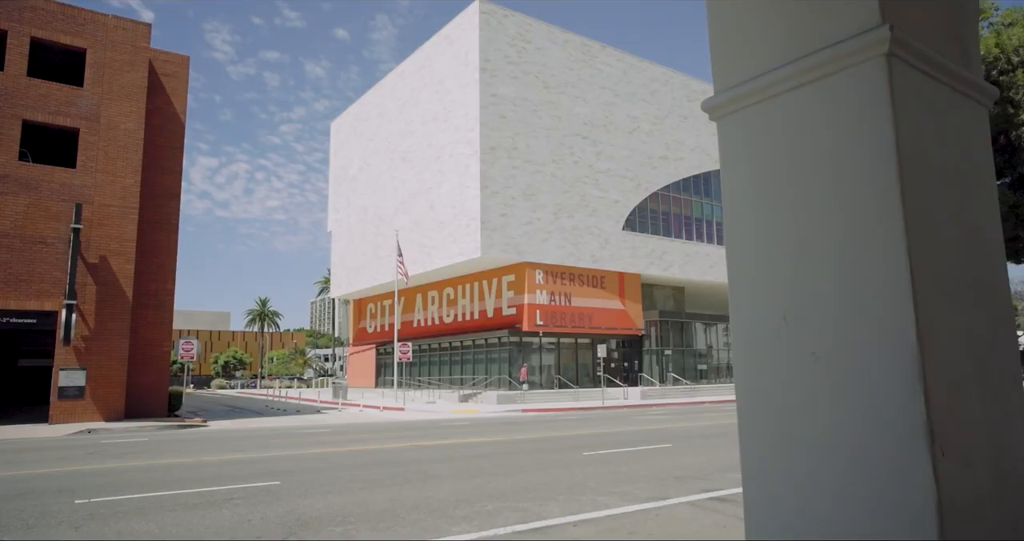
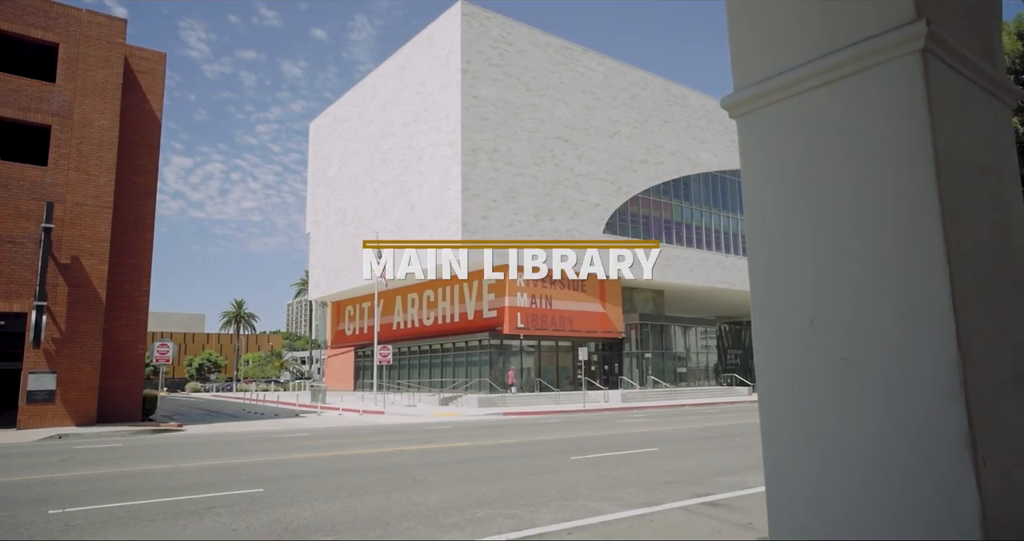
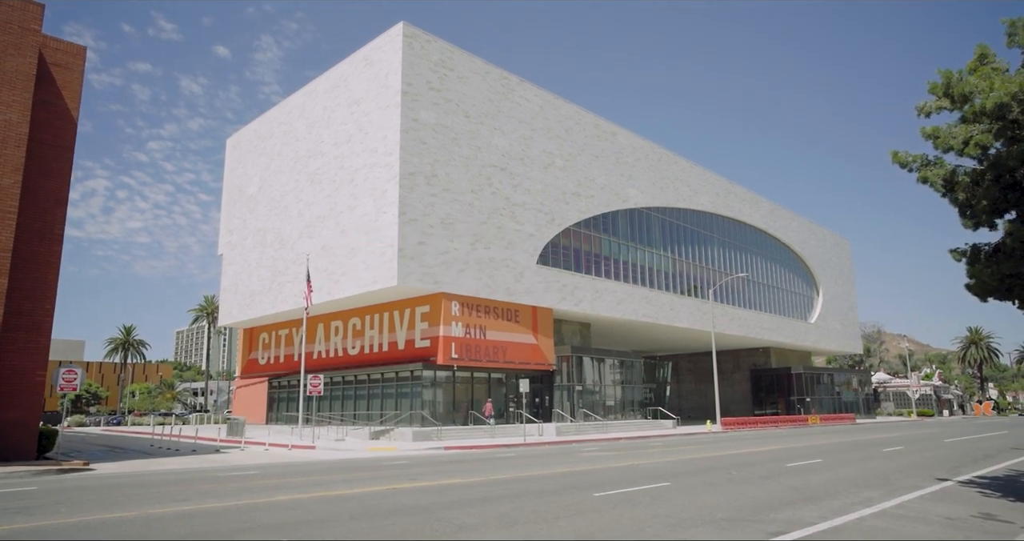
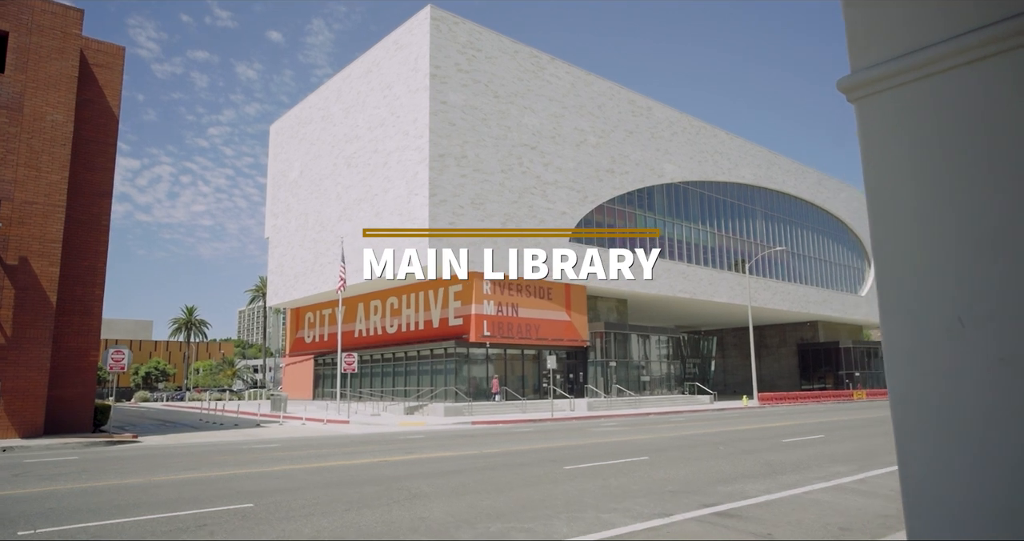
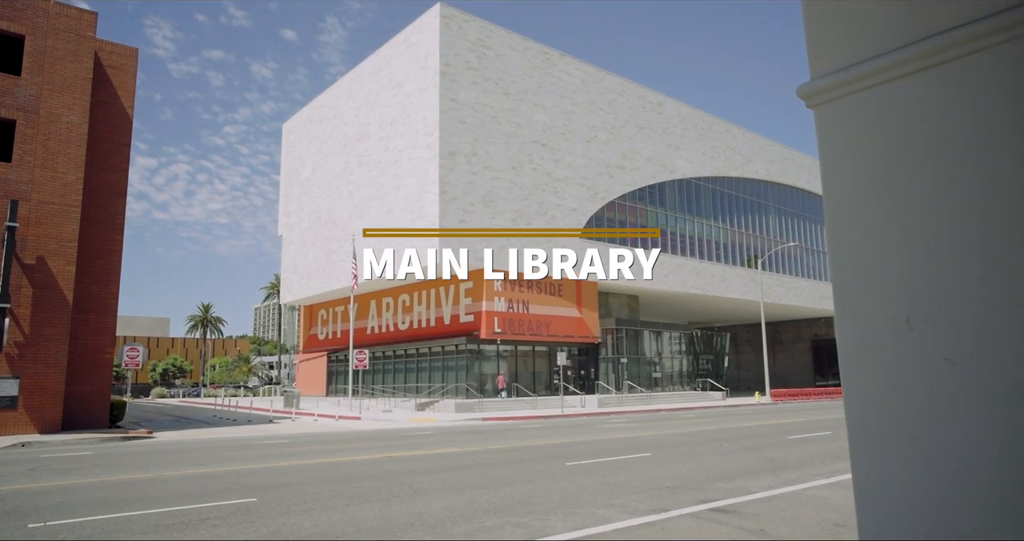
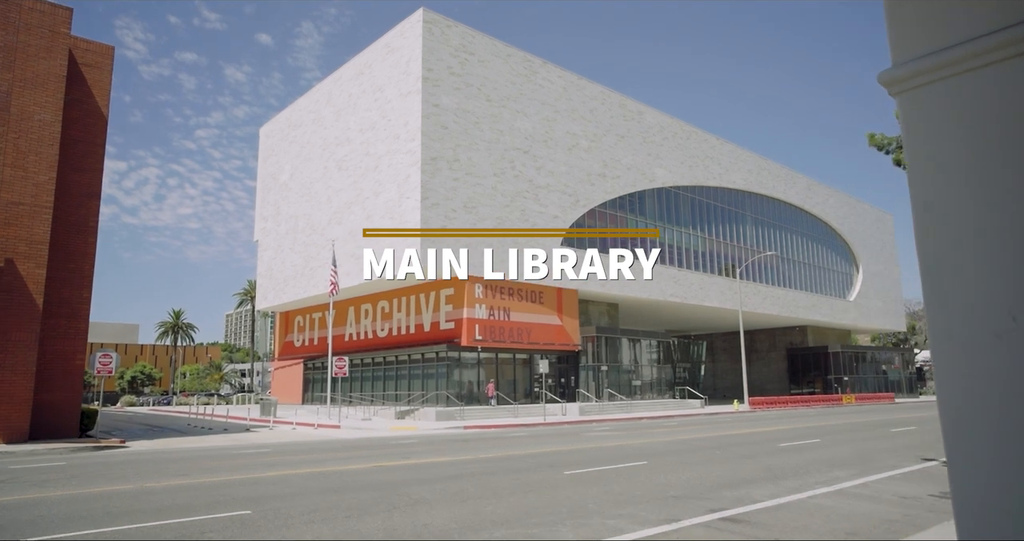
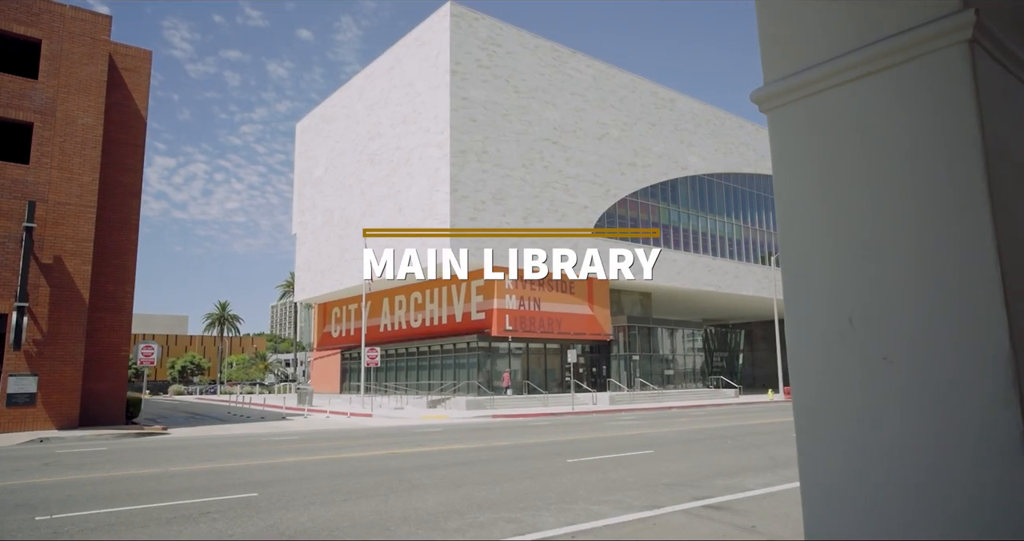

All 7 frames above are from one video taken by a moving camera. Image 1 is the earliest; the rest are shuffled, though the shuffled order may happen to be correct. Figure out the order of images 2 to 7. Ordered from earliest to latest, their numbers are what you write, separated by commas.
2, 7, 5, 4, 6, 3
